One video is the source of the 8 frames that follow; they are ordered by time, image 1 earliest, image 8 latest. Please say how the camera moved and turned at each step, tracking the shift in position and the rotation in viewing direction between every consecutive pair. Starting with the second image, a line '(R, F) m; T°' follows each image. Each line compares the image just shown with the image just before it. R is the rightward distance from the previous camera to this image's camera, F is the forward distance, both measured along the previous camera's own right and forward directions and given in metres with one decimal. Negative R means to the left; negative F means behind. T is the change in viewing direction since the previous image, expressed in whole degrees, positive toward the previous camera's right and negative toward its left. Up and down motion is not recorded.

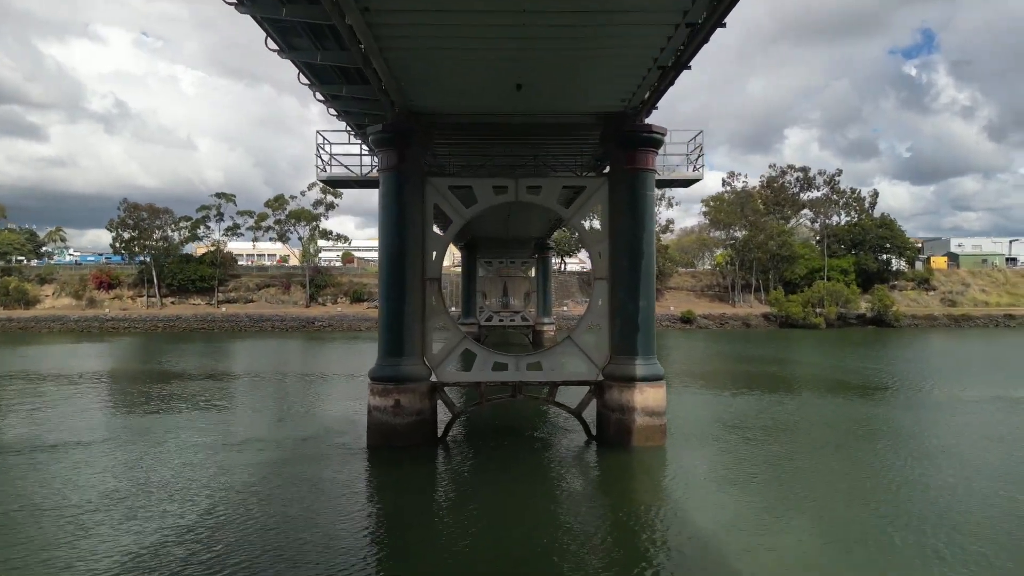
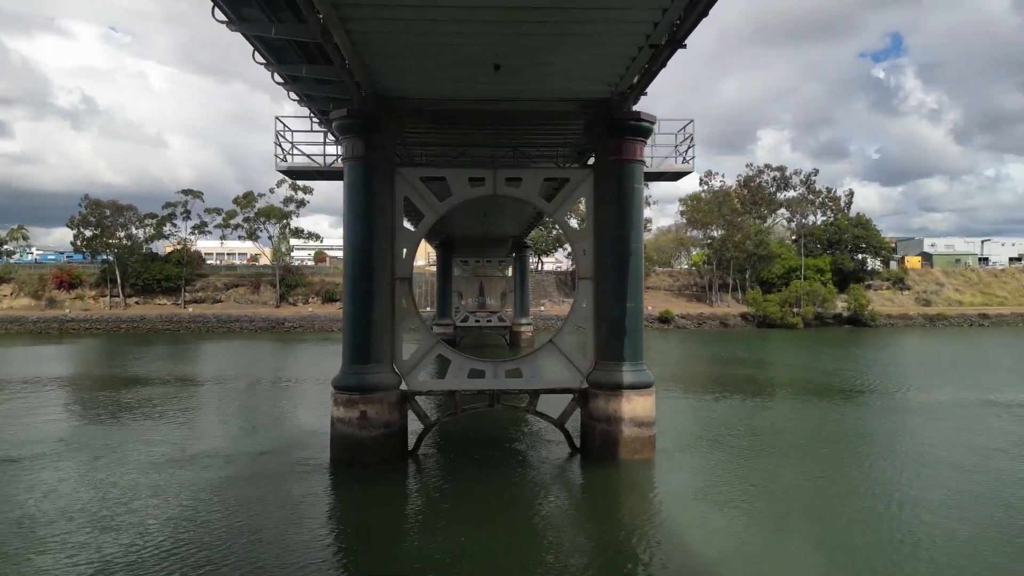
(0.0, +0.8) m; +2°
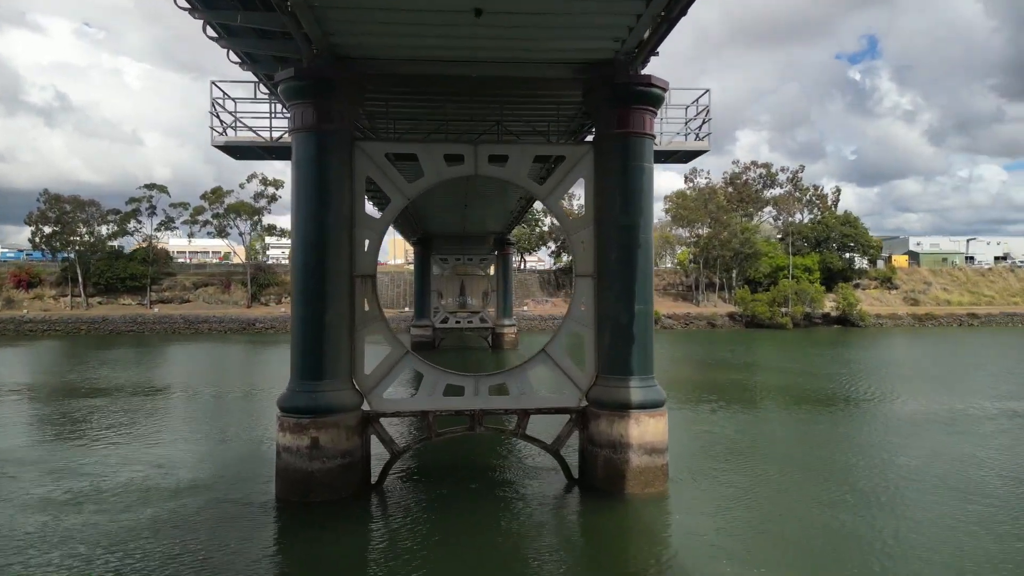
(0.0, +1.6) m; +2°
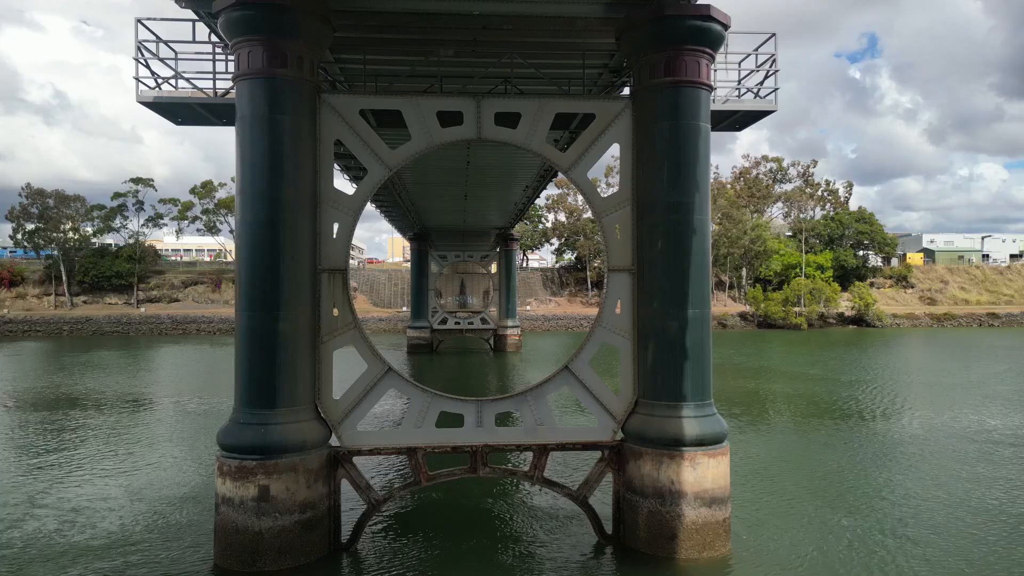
(-0.1, +1.8) m; 0°
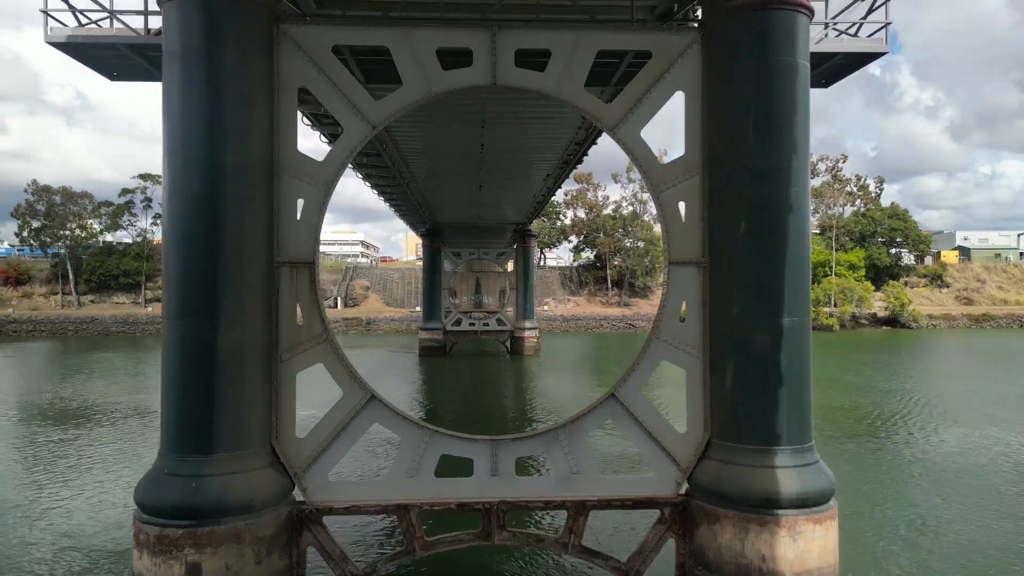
(-0.1, +1.6) m; -1°
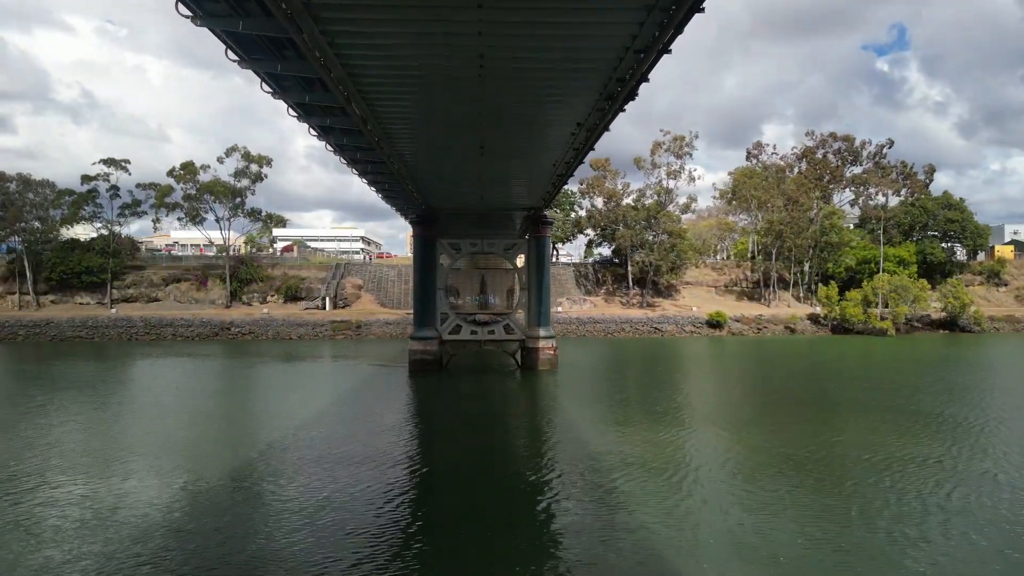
(-0.1, +4.7) m; -1°
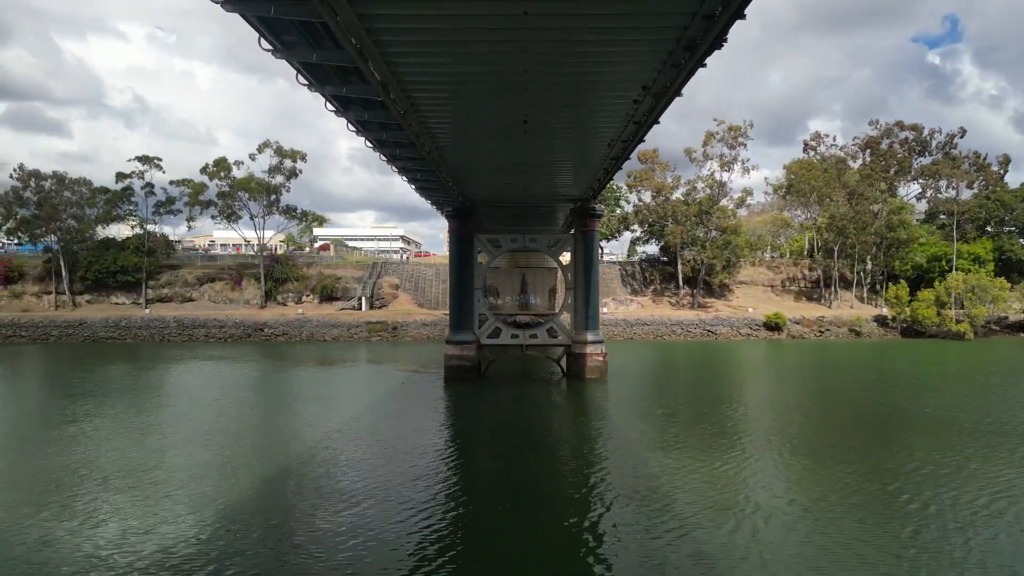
(-0.2, +1.8) m; -3°
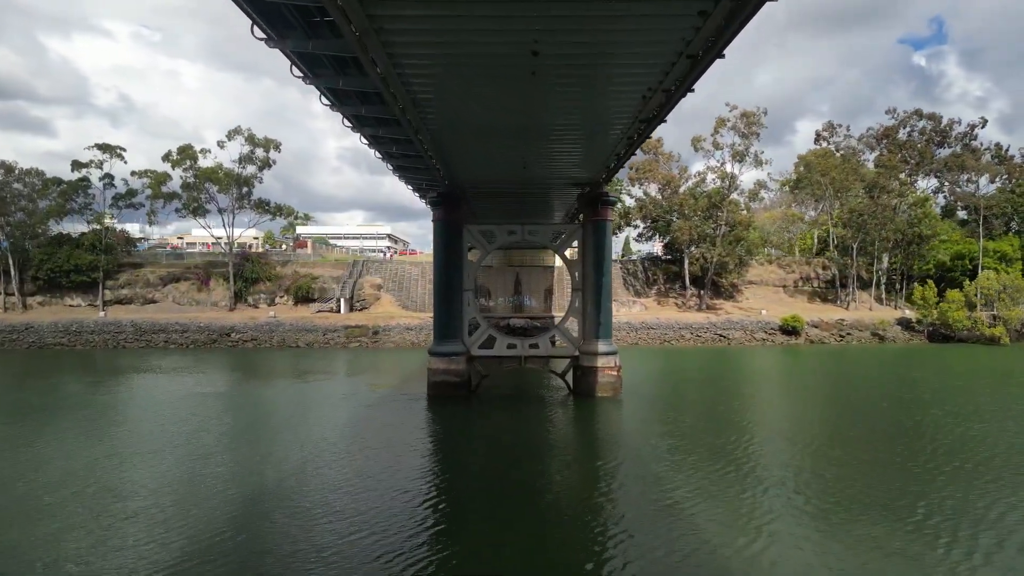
(-0.1, +3.0) m; +1°
